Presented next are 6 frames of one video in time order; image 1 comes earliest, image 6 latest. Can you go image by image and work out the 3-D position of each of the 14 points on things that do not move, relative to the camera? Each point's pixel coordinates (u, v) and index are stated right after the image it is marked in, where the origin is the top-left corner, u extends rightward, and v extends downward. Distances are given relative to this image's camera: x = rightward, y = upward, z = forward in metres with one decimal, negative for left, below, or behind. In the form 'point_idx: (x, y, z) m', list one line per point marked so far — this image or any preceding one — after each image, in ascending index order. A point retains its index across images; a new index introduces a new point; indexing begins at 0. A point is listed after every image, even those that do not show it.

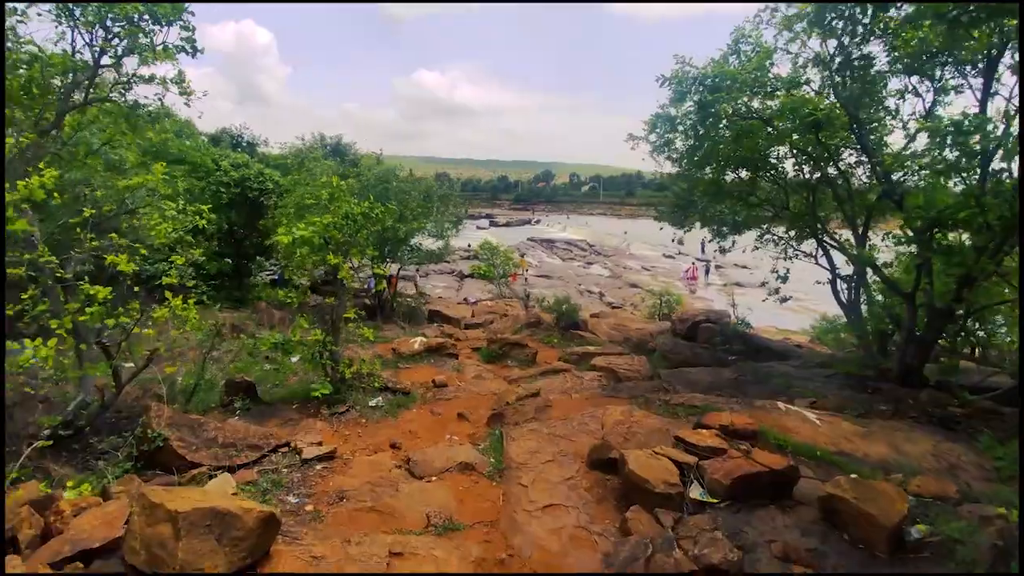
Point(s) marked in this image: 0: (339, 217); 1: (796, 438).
0: (-3.0, +1.2, +9.6) m
1: (+3.7, -2.0, +7.3) m
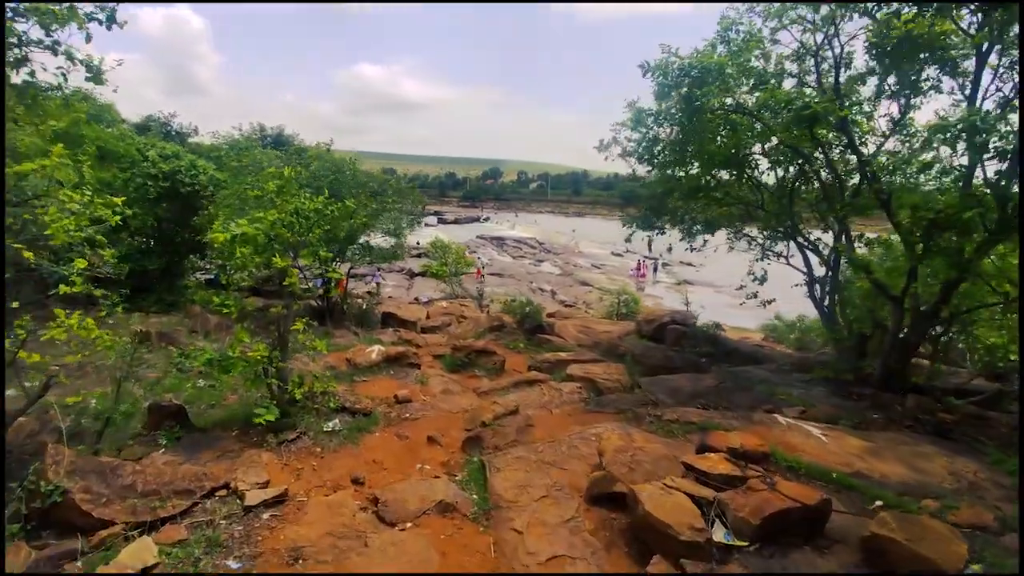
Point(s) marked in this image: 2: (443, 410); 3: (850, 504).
0: (-3.4, +1.1, +8.3) m
1: (+3.5, -2.0, +6.7) m
2: (-1.1, -2.0, +9.1) m
3: (+3.5, -2.2, +5.7) m
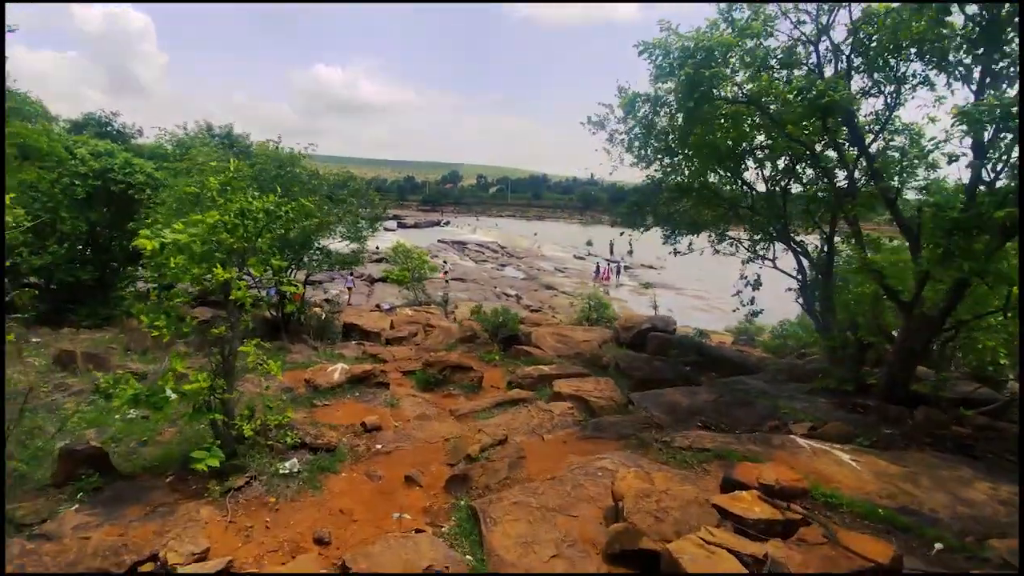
0: (-3.6, +0.9, +7.0) m
1: (+3.5, -2.1, +5.8) m
2: (-1.3, -2.2, +8.0) m
3: (+3.5, -2.3, +4.9) m
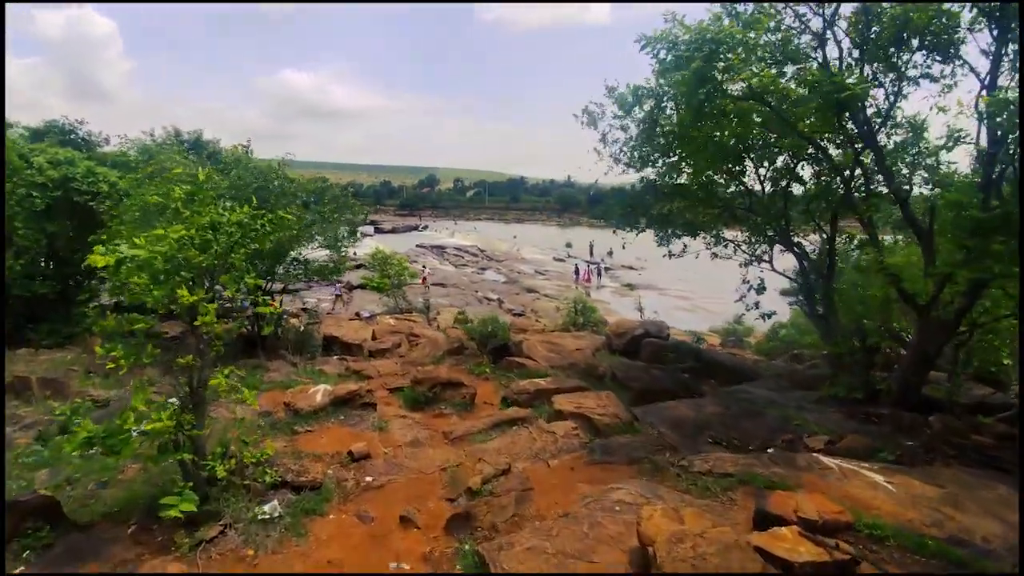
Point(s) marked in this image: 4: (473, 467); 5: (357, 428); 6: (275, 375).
0: (-3.6, +0.7, +6.2) m
1: (+3.6, -2.2, +5.3) m
2: (-1.3, -2.4, +7.3) m
3: (+3.7, -2.4, +4.4) m
4: (-0.5, -2.3, +7.1) m
5: (-2.6, -2.3, +9.1) m
6: (-5.4, -2.0, +12.5) m
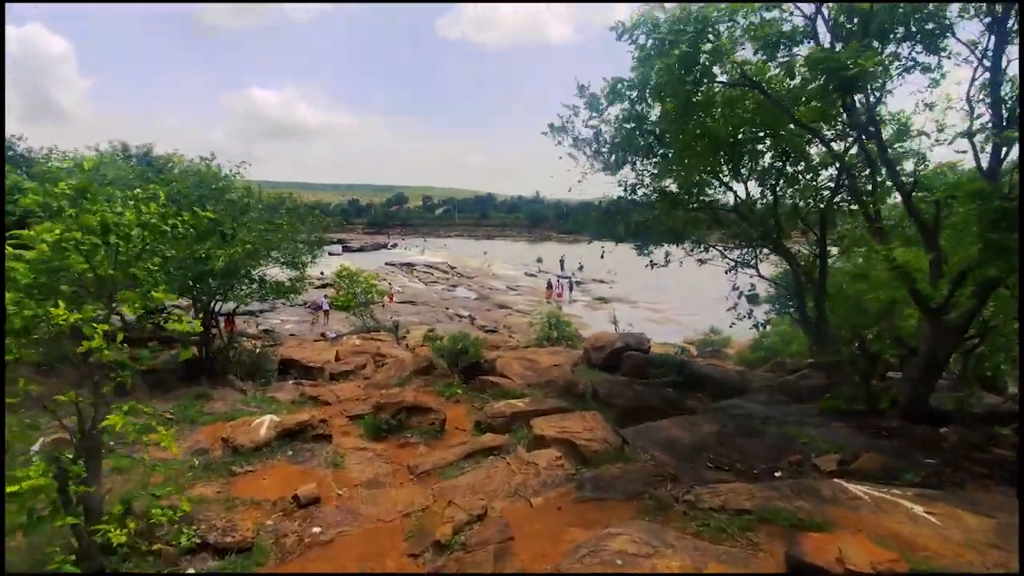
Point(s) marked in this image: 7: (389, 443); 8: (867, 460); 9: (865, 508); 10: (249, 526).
0: (-3.9, +0.5, +5.0) m
1: (+3.4, -2.2, +4.4) m
2: (-1.6, -2.5, +6.1) m
3: (+3.5, -2.3, +3.5) m
4: (-0.8, -2.4, +6.0) m
5: (-2.9, -2.5, +7.9) m
6: (-5.9, -2.3, +11.1) m
7: (-2.0, -2.6, +9.2) m
8: (+4.6, -2.2, +7.1) m
9: (+3.4, -2.1, +5.3) m
10: (-2.8, -2.5, +5.9) m
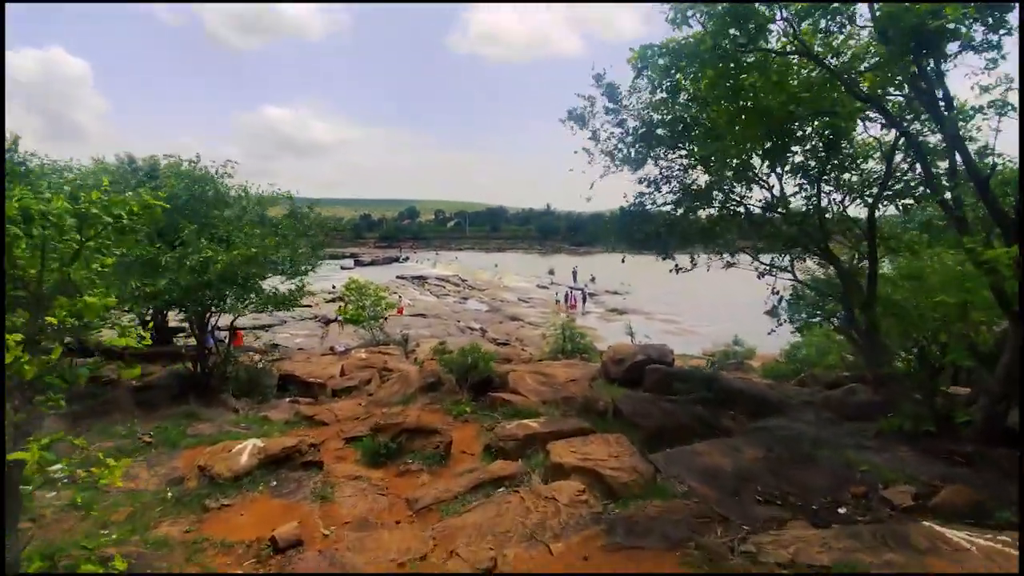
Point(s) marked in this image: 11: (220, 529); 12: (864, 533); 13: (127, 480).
0: (-3.8, +0.5, +4.1) m
1: (+3.5, -2.2, +3.3) m
2: (-1.4, -2.6, +5.1) m
3: (+3.6, -2.3, +2.3) m
4: (-0.6, -2.4, +5.0) m
5: (-2.7, -2.6, +6.9) m
6: (-5.6, -2.5, +10.2) m
7: (-1.8, -2.7, +8.2) m
8: (+4.7, -2.2, +5.9) m
9: (+3.5, -2.1, +4.2) m
10: (-2.7, -2.5, +4.9) m
11: (-3.3, -2.7, +6.2) m
12: (+3.0, -2.1, +4.7) m
13: (-5.4, -2.7, +7.7) m
